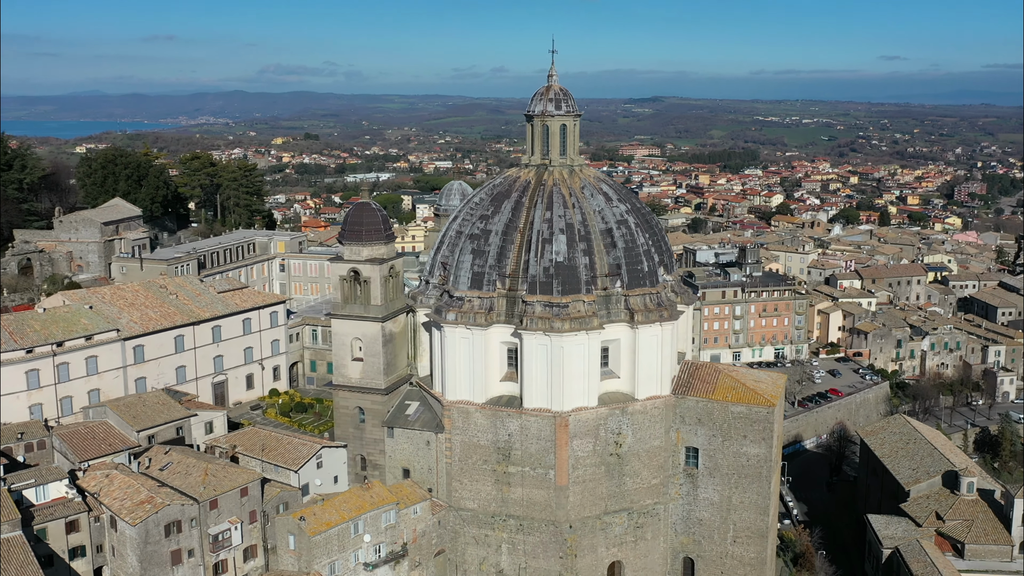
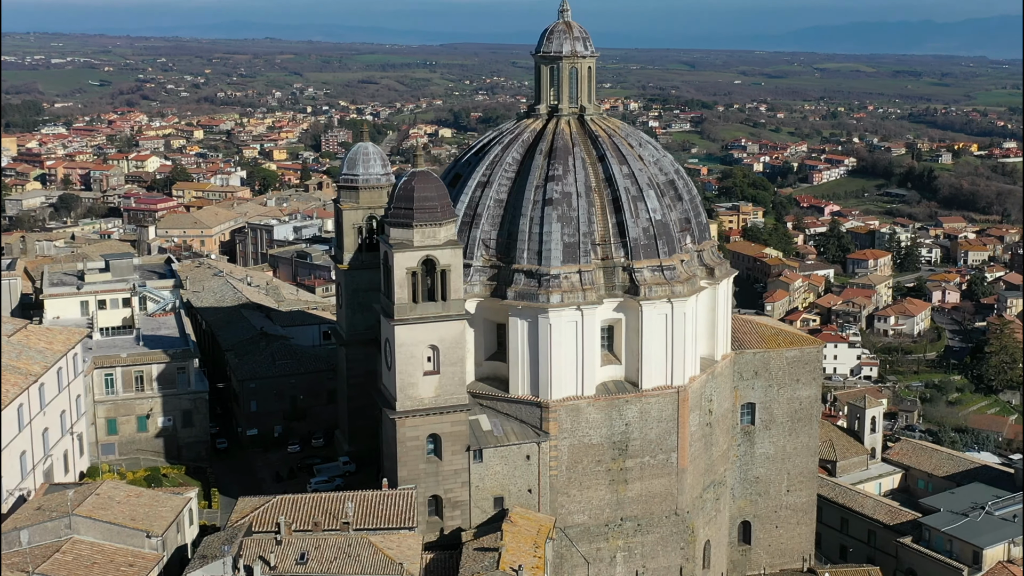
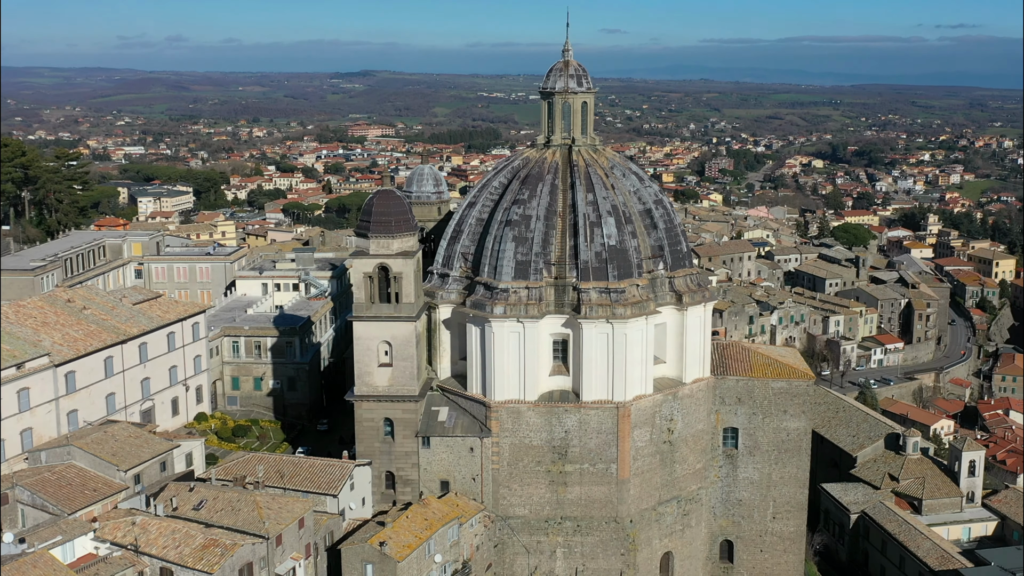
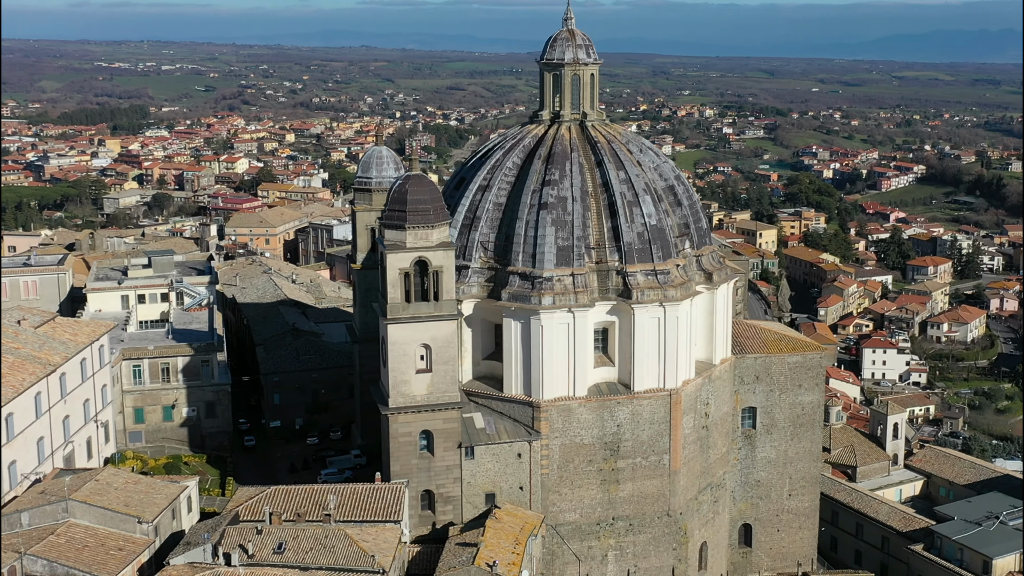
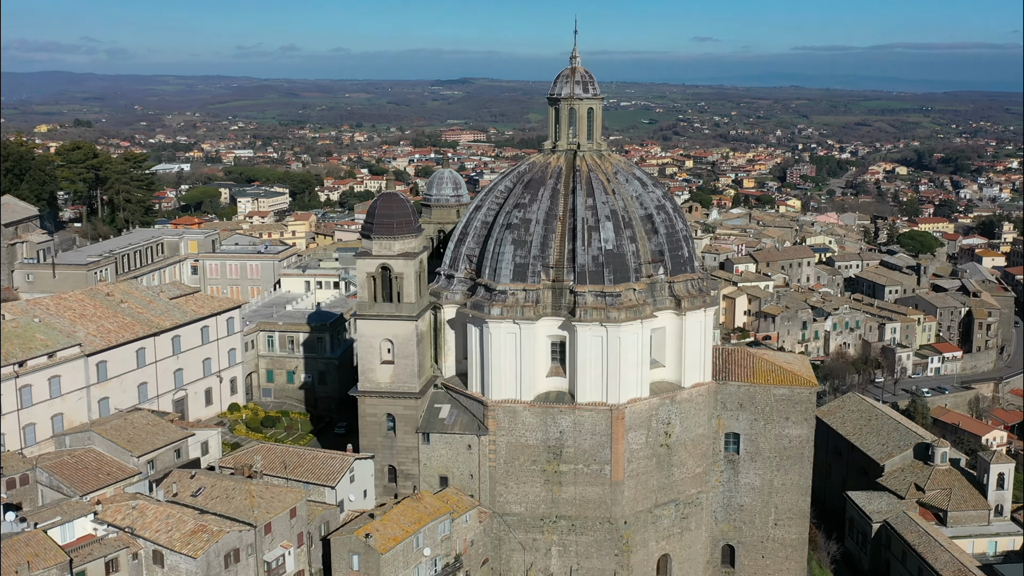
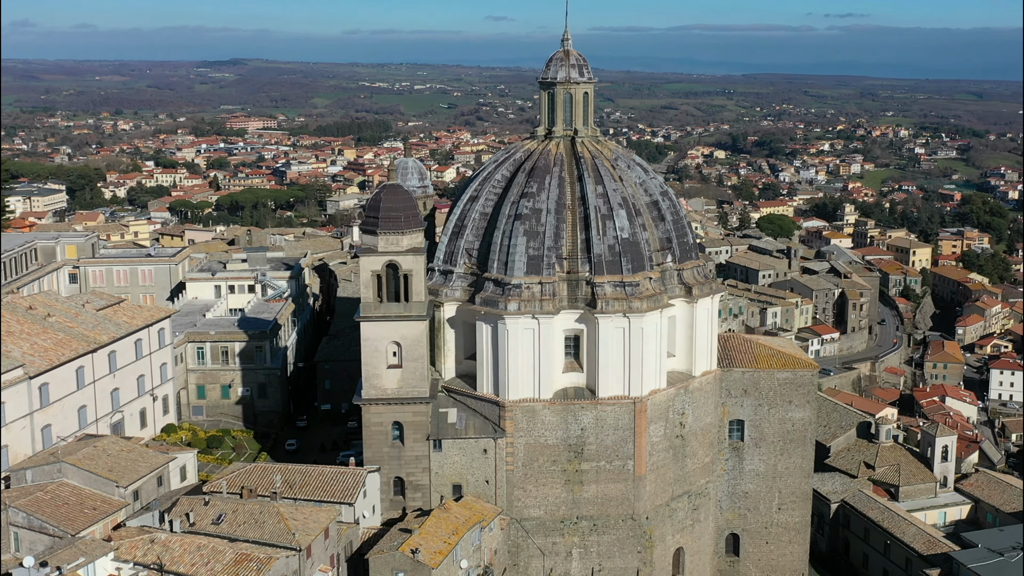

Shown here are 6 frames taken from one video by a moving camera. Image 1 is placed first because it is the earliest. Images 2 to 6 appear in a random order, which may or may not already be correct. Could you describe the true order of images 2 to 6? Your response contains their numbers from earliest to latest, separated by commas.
5, 3, 6, 4, 2
